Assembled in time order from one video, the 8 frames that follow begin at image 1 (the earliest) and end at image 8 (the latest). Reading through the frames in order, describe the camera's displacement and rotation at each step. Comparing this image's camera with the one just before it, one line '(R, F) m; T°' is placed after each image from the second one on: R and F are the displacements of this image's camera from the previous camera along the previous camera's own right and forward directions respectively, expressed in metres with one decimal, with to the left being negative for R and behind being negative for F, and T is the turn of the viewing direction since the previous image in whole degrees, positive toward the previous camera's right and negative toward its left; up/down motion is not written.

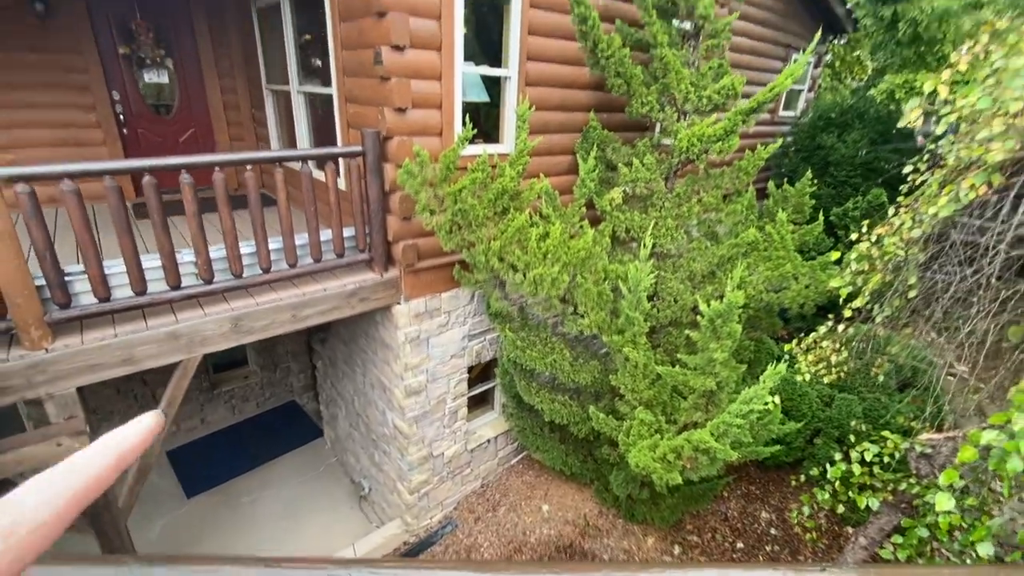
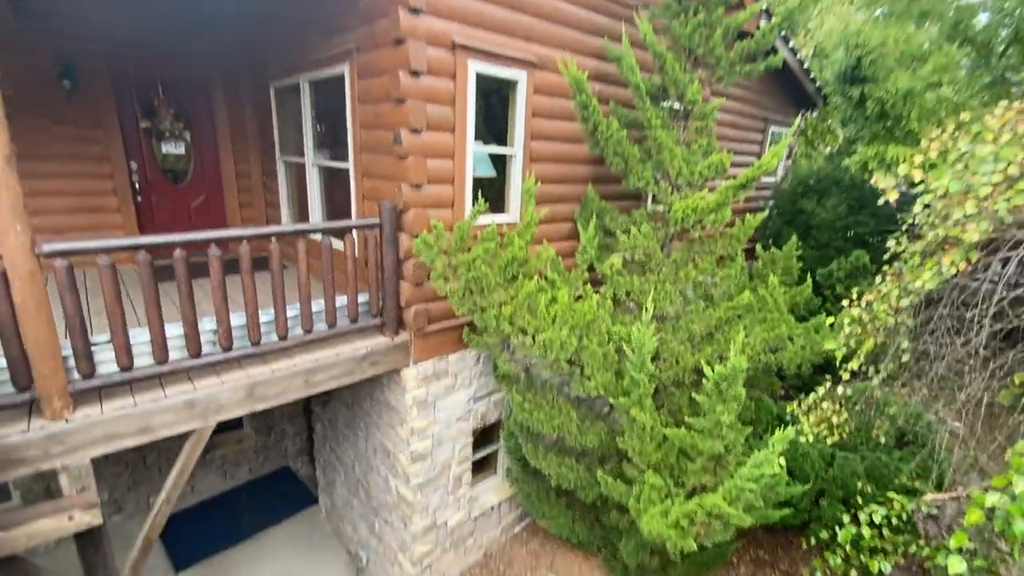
(-0.1, -0.1) m; +1°
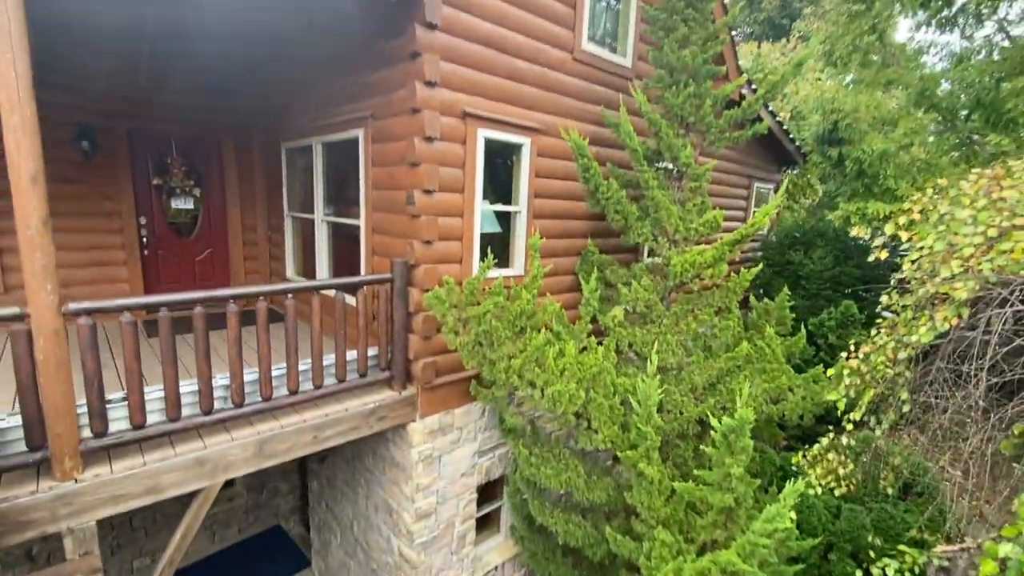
(-0.1, -0.1) m; +1°
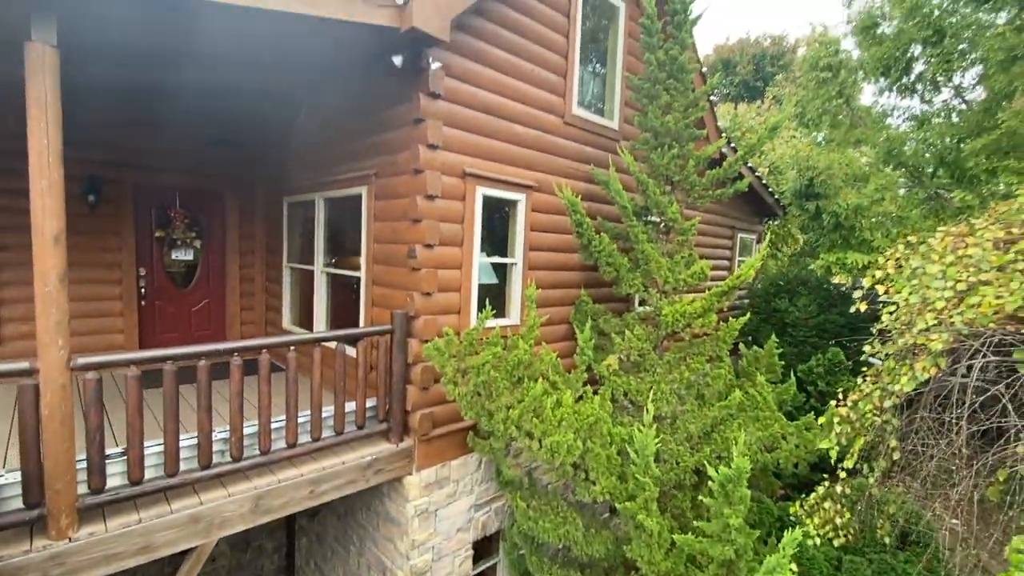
(-0.1, -0.1) m; +1°
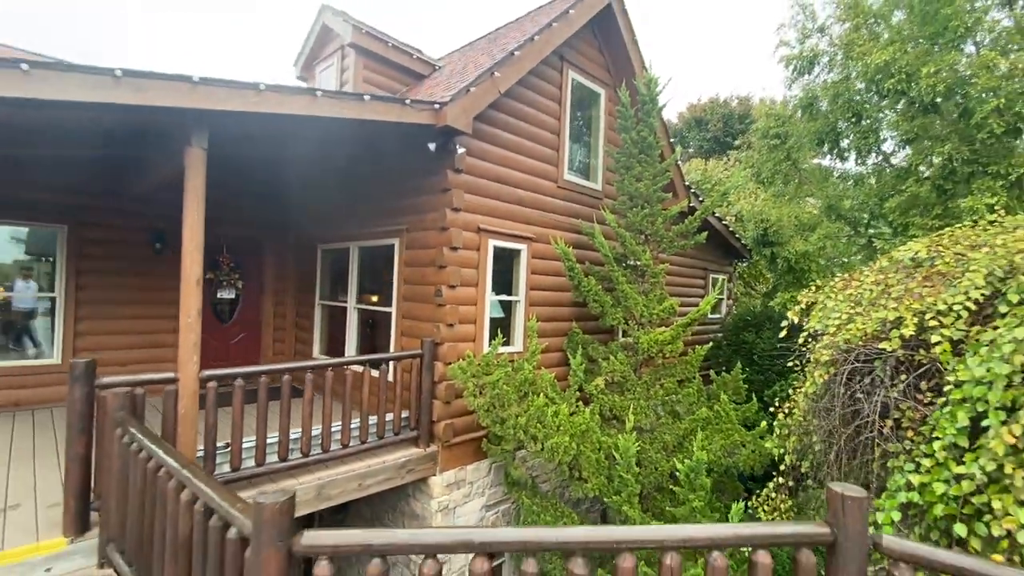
(-0.2, -0.9) m; +1°
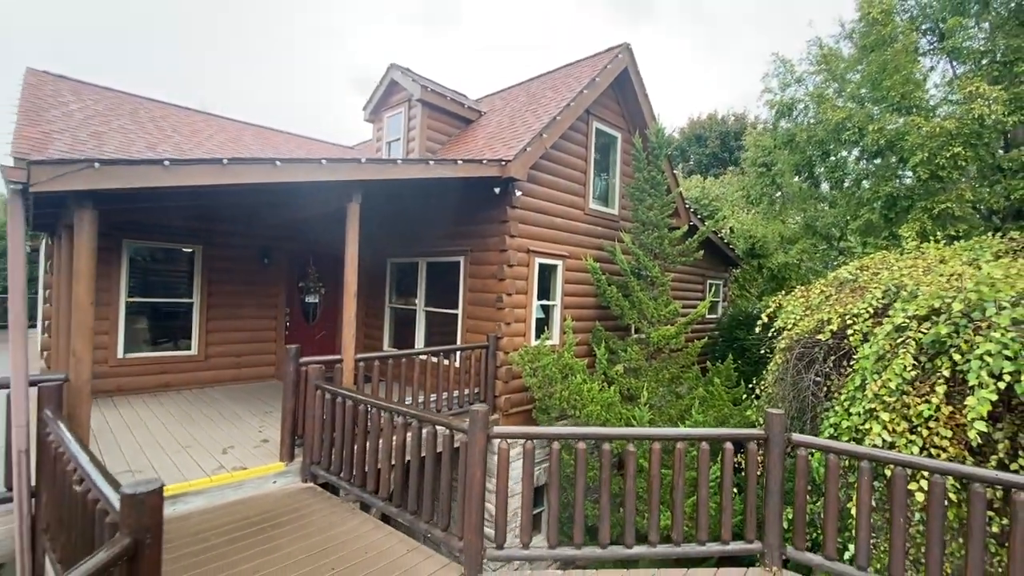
(-0.5, -1.4) m; 0°
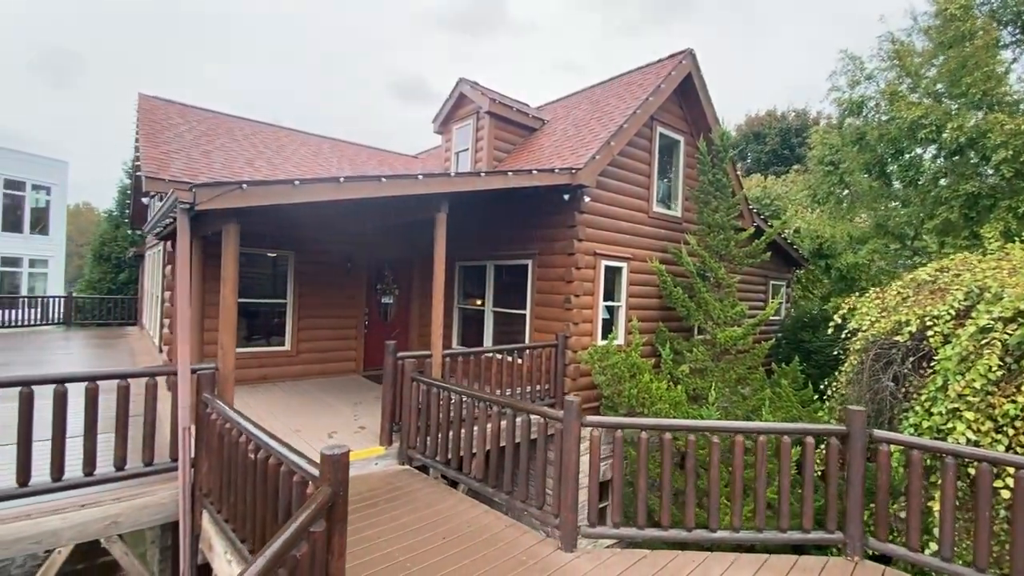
(-0.3, -0.3) m; -5°
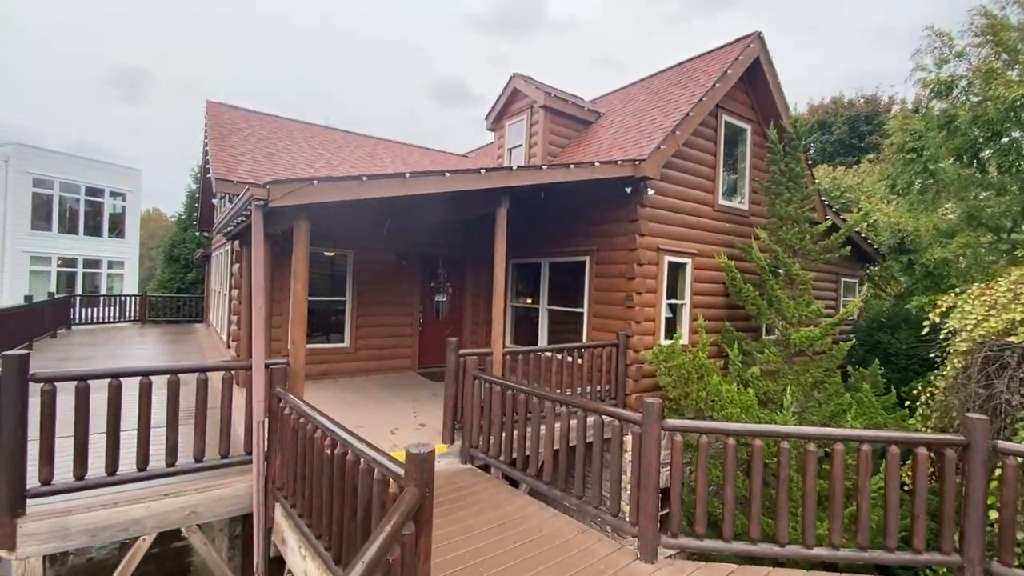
(-0.2, +0.1) m; -5°
